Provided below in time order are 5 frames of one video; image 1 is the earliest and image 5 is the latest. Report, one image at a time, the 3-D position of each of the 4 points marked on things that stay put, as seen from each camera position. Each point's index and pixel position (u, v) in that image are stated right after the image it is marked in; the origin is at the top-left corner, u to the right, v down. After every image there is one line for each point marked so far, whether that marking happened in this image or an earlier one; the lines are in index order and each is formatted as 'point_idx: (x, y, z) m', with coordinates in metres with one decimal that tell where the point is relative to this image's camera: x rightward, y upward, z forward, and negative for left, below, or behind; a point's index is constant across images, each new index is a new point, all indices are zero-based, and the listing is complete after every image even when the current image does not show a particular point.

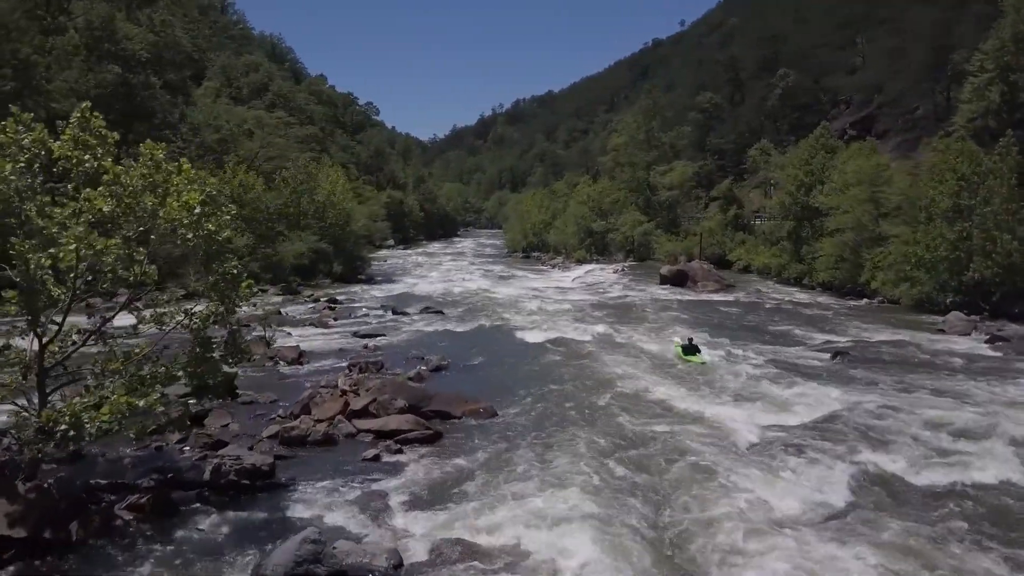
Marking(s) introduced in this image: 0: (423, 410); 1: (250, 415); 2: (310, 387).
0: (-1.7, -2.2, +14.4) m
1: (-4.7, -2.3, +14.0) m
2: (-4.1, -2.0, +16.0) m
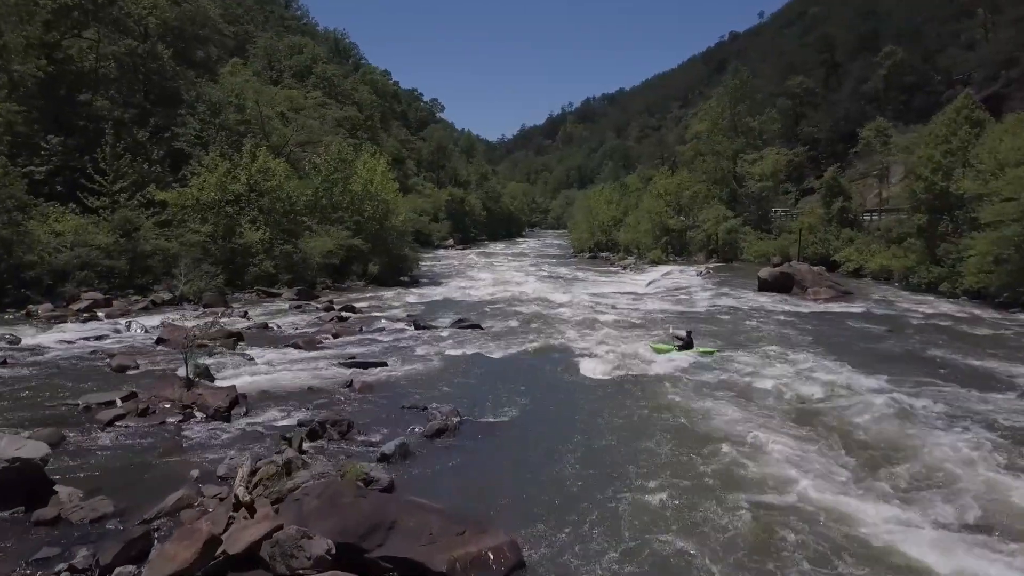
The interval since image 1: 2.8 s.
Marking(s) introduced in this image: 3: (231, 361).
0: (-1.3, -2.4, +7.1) m
1: (-4.3, -2.4, +7.0) m
2: (-3.6, -2.2, +8.9) m
3: (-5.9, -1.5, +16.6) m
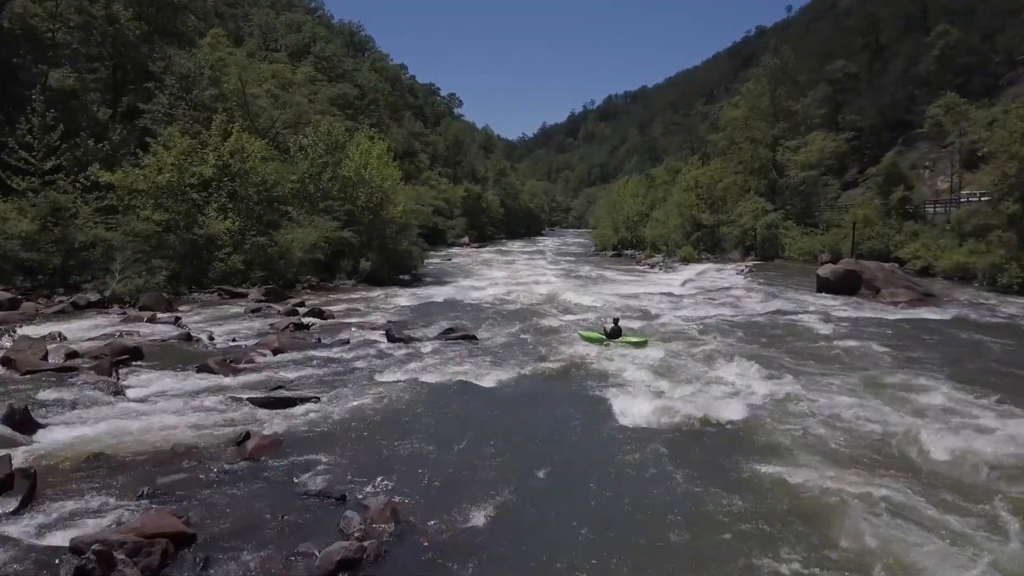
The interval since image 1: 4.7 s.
0: (-1.6, -2.4, +1.6) m
1: (-4.6, -2.4, +1.4) m
2: (-3.8, -2.1, +3.4) m
3: (-5.9, -1.5, +11.1) m
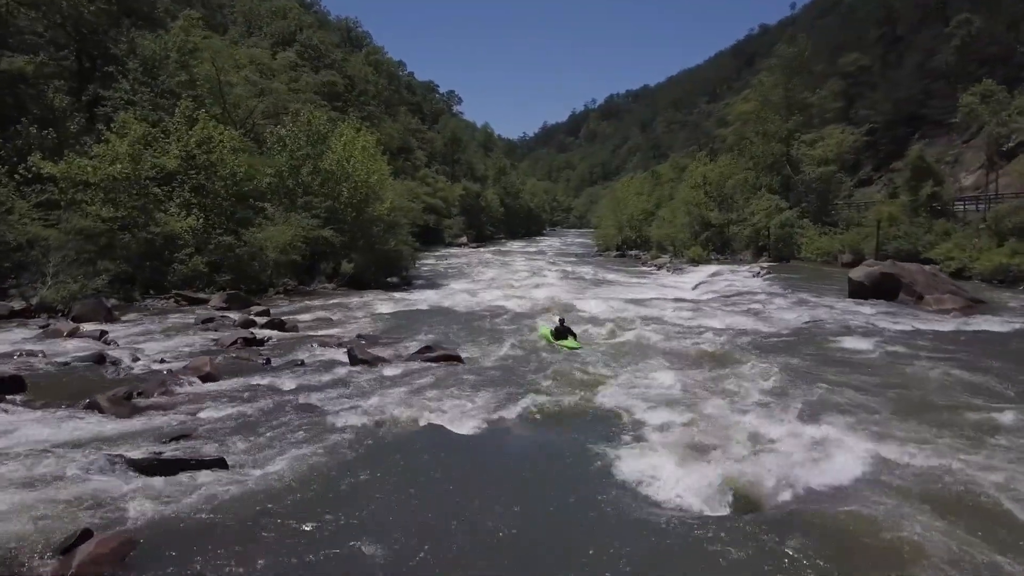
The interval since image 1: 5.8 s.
0: (-1.7, -2.5, -1.7) m
1: (-4.8, -2.5, -1.8) m
2: (-4.0, -2.3, +0.1) m
3: (-6.1, -1.7, +7.9) m
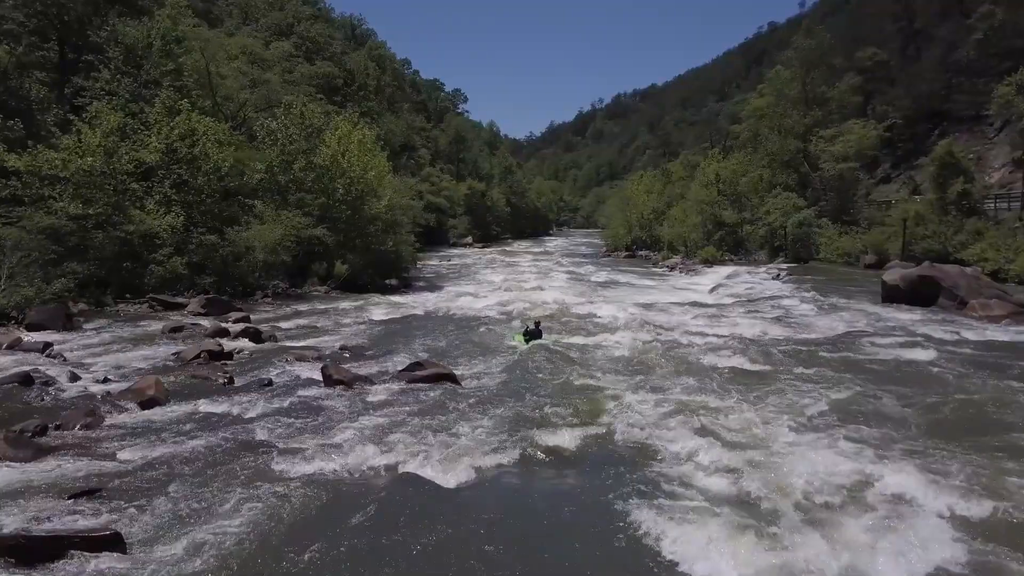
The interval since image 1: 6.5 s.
0: (-1.8, -2.6, -3.8) m
1: (-4.9, -2.6, -3.8) m
2: (-4.1, -2.4, -1.9) m
3: (-6.1, -1.8, +5.8) m
